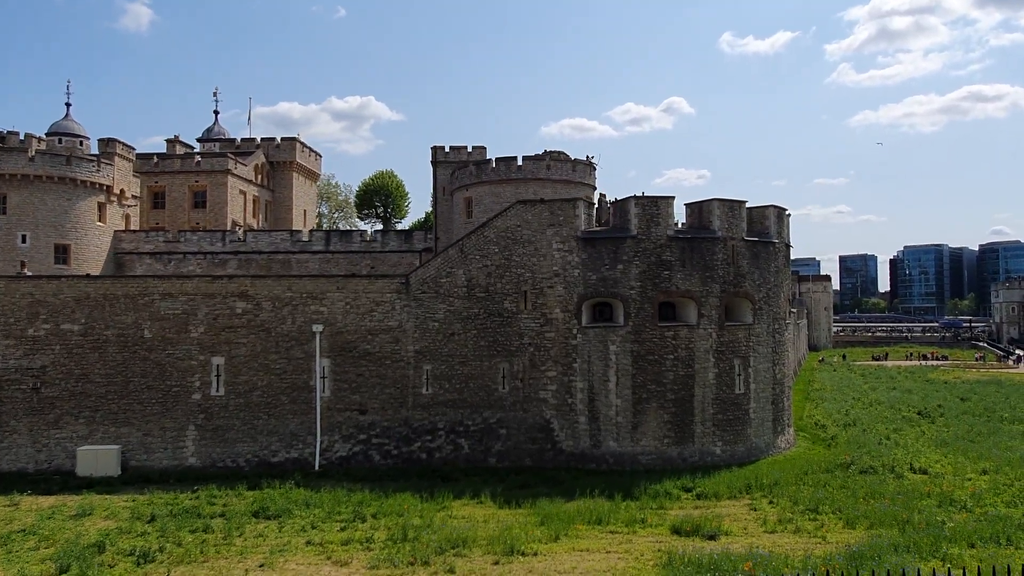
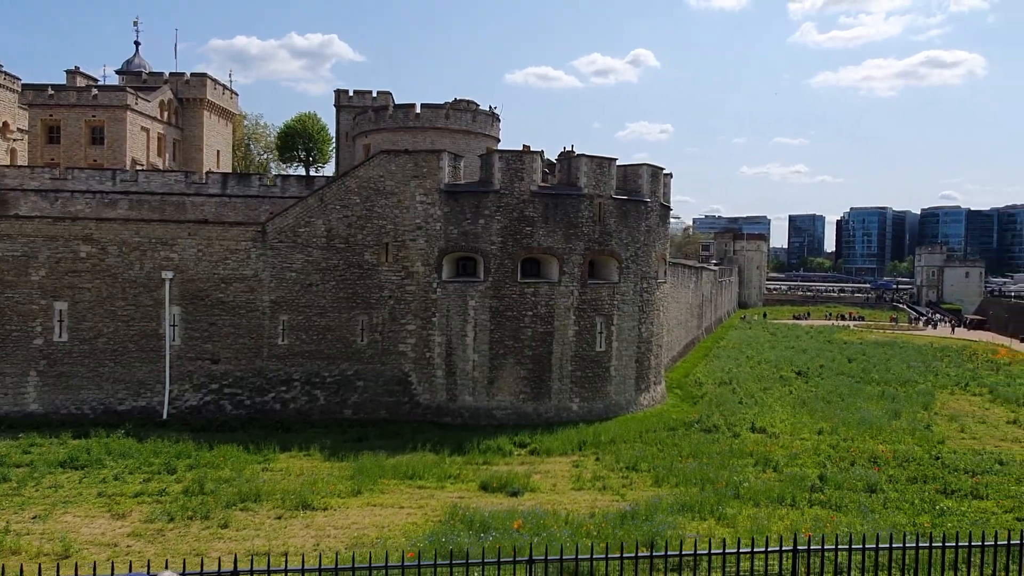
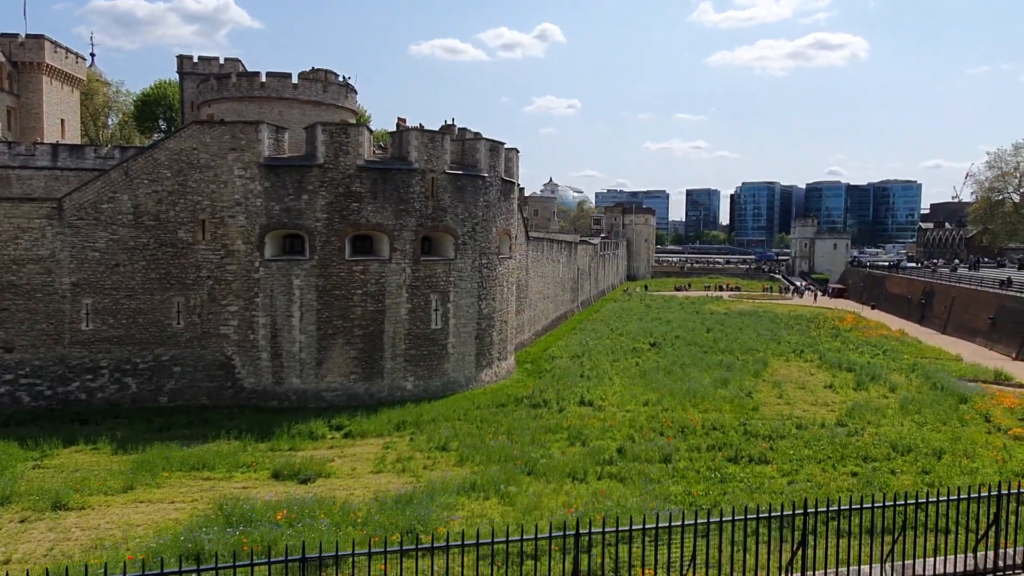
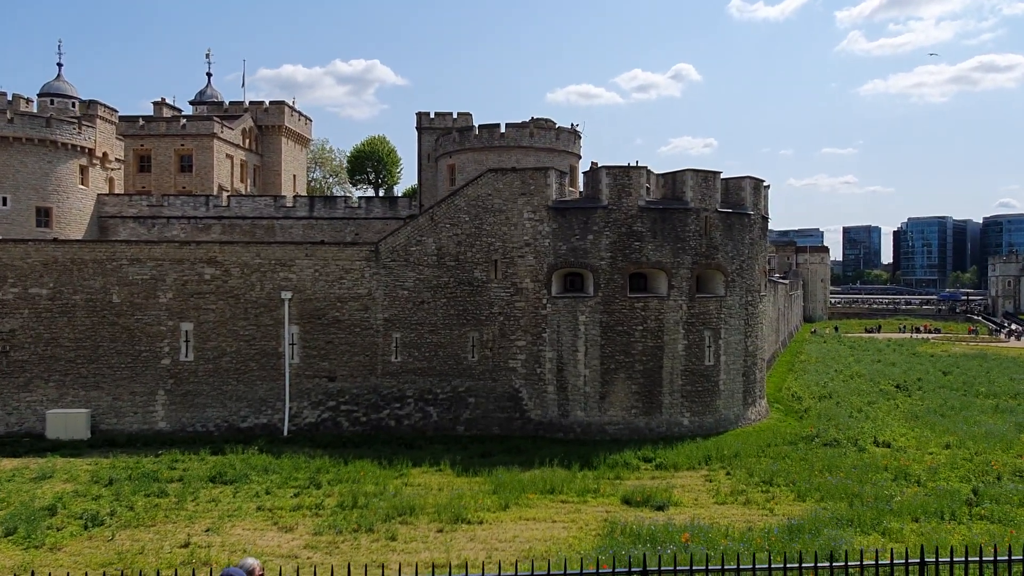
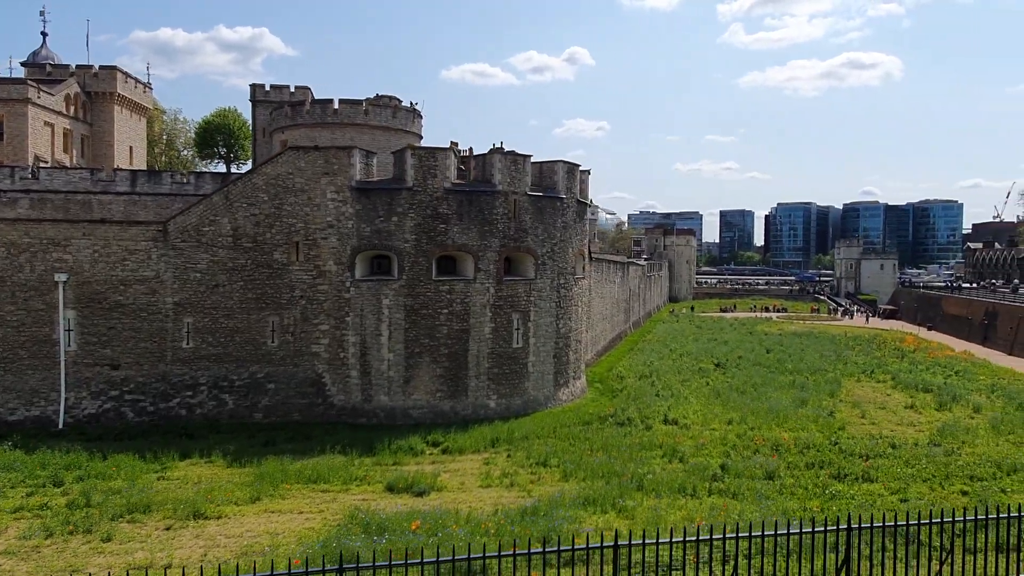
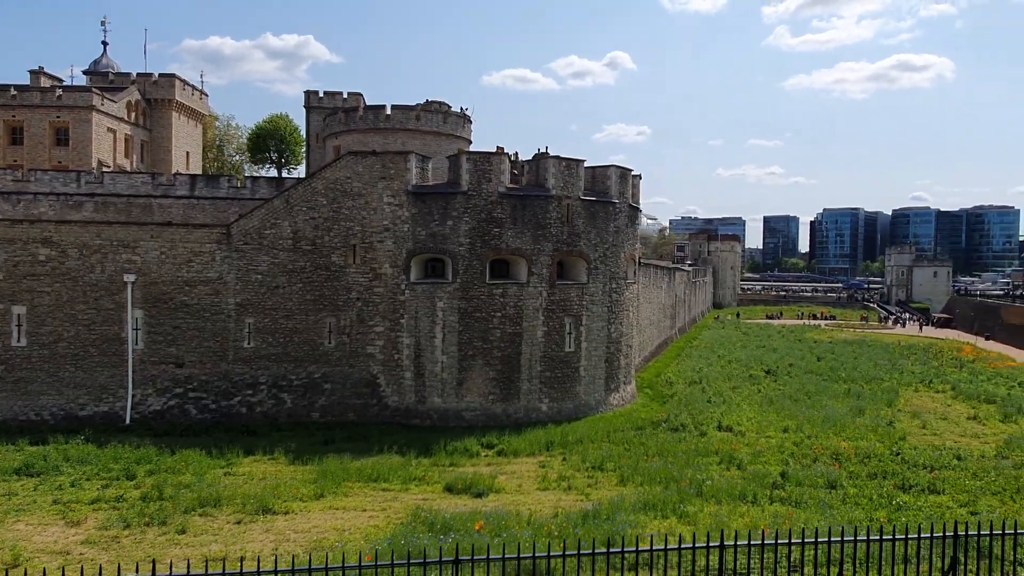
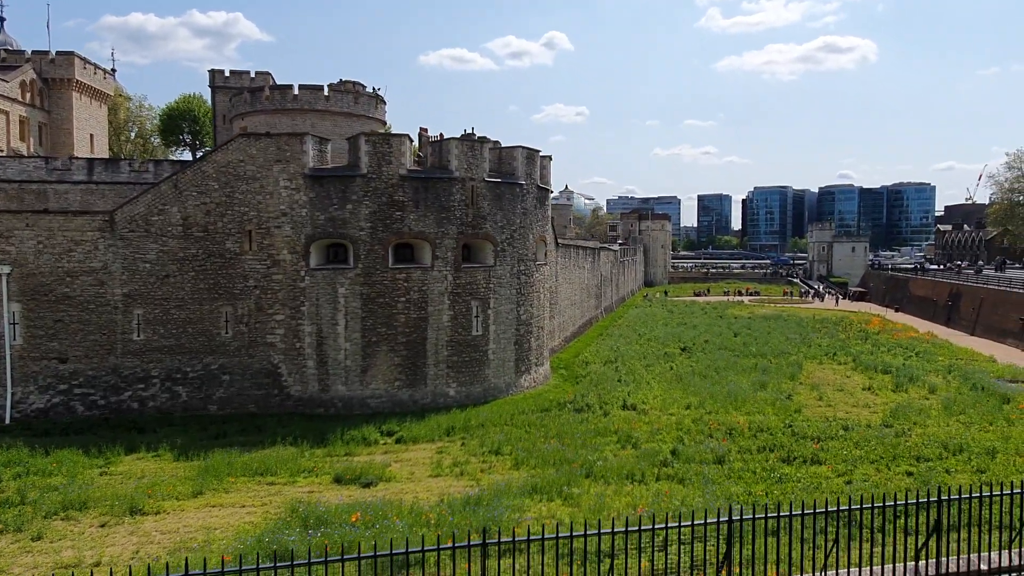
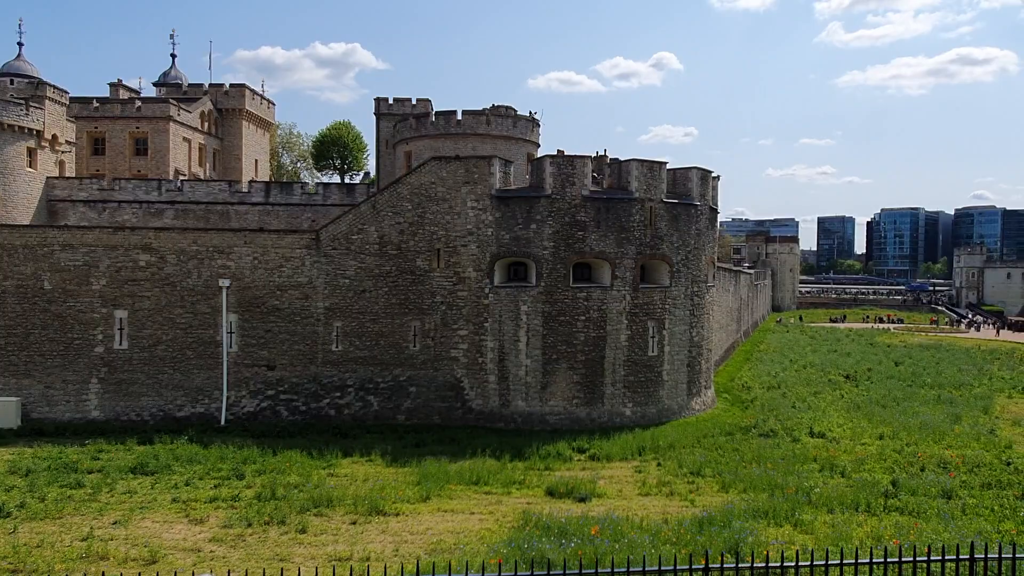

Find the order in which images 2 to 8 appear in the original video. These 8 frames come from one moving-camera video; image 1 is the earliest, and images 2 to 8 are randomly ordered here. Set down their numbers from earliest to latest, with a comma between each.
4, 8, 2, 6, 5, 7, 3
